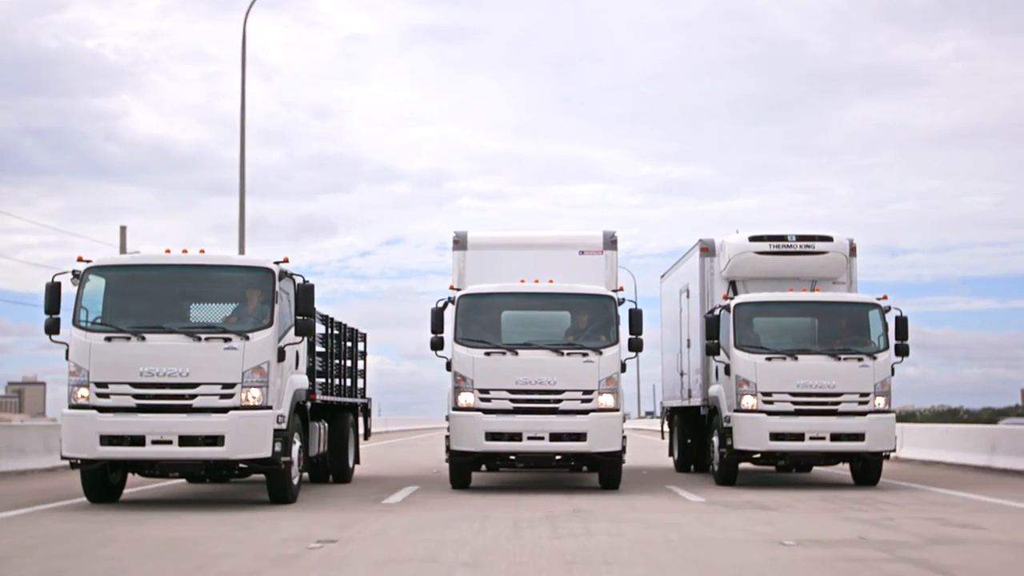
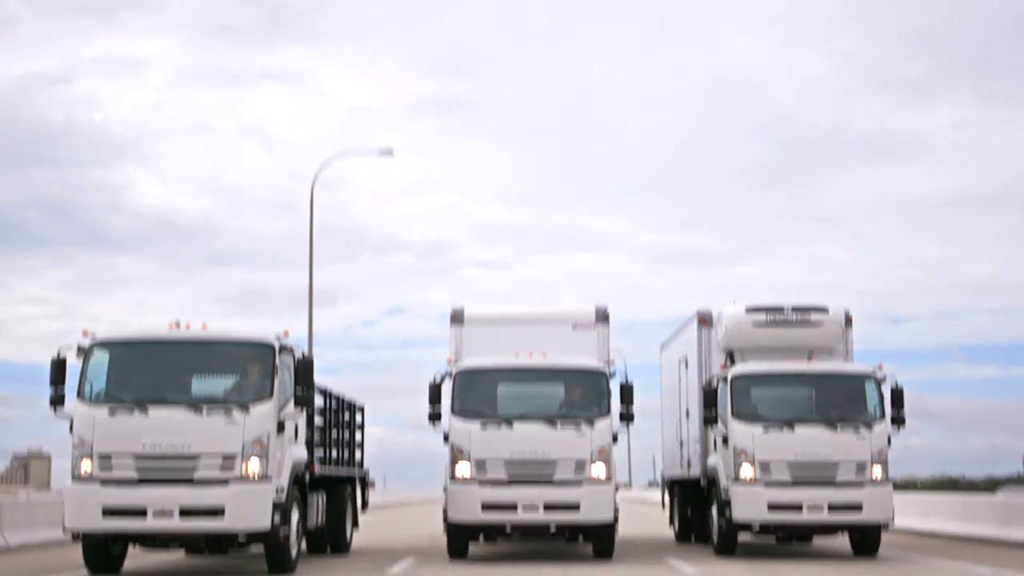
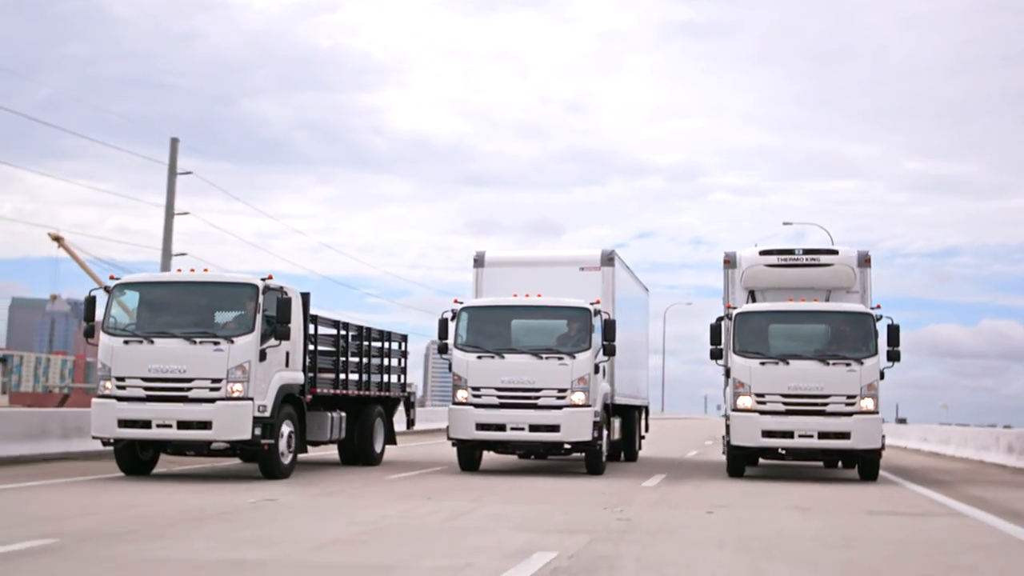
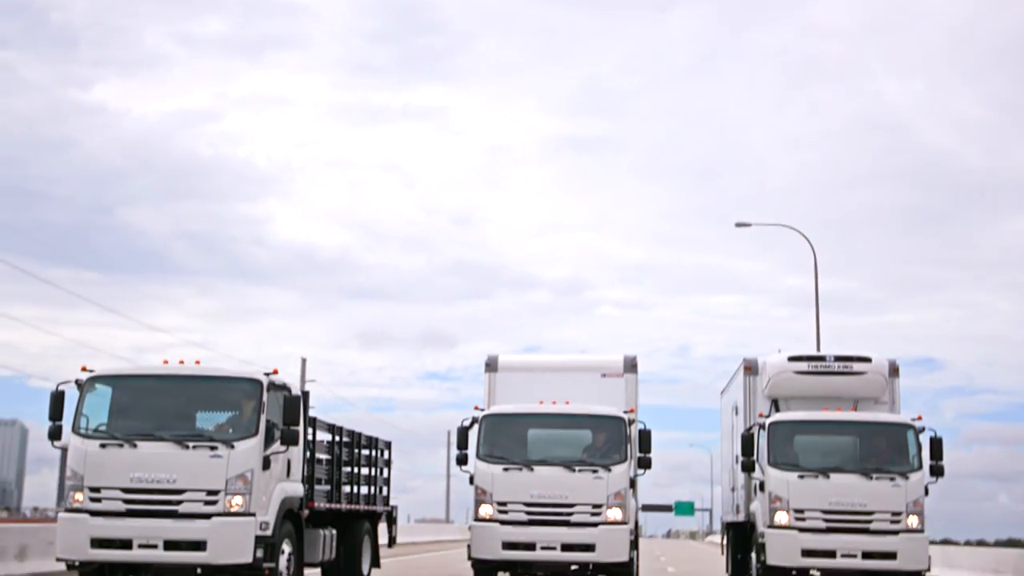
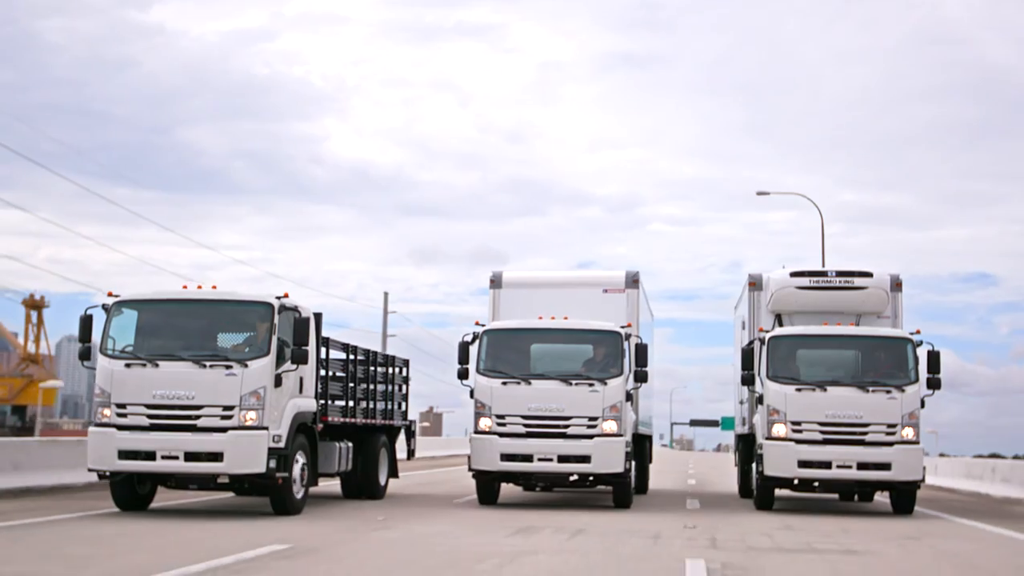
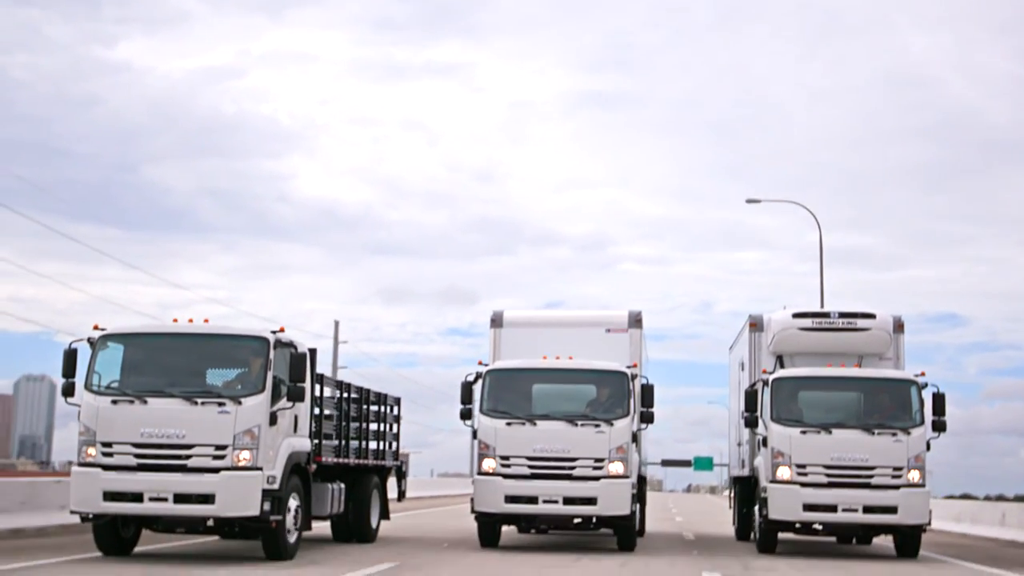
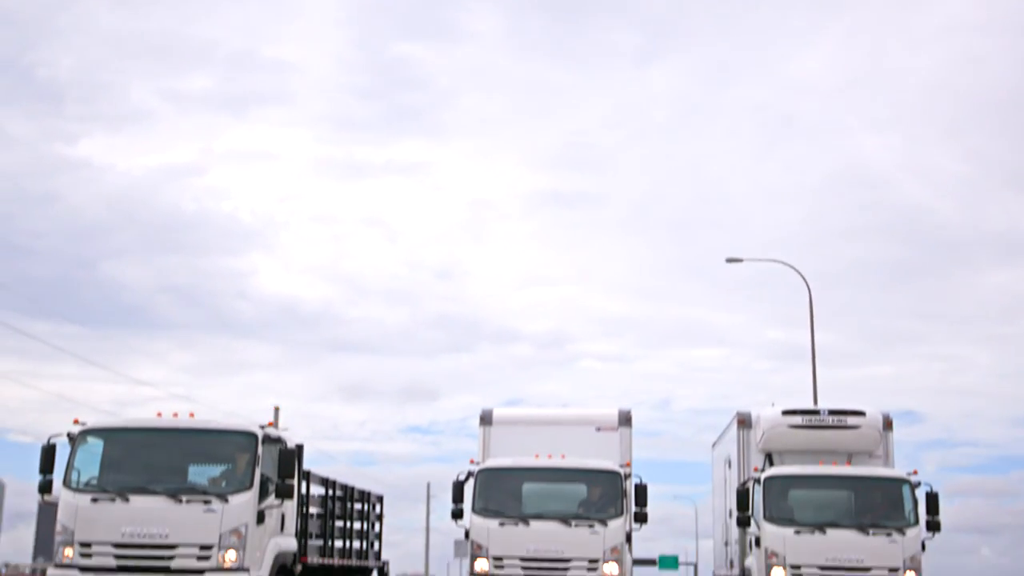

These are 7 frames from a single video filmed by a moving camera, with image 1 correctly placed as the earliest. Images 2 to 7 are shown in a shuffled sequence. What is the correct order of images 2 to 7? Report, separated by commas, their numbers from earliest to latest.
2, 7, 4, 6, 5, 3
